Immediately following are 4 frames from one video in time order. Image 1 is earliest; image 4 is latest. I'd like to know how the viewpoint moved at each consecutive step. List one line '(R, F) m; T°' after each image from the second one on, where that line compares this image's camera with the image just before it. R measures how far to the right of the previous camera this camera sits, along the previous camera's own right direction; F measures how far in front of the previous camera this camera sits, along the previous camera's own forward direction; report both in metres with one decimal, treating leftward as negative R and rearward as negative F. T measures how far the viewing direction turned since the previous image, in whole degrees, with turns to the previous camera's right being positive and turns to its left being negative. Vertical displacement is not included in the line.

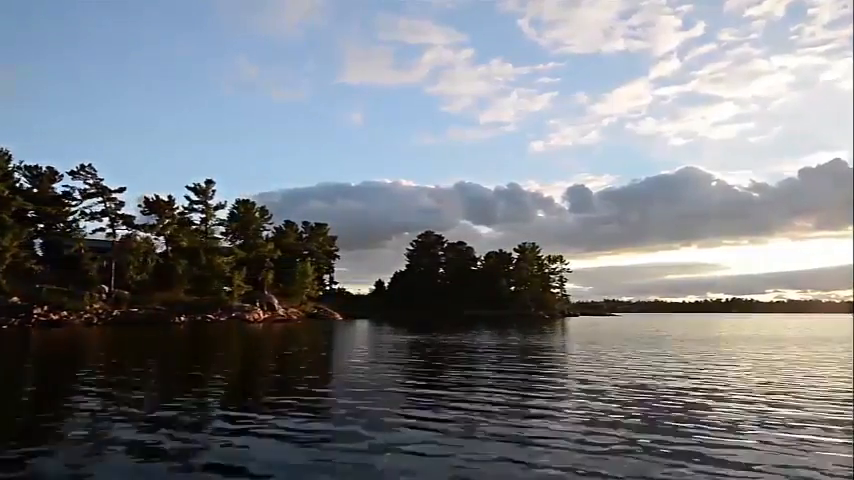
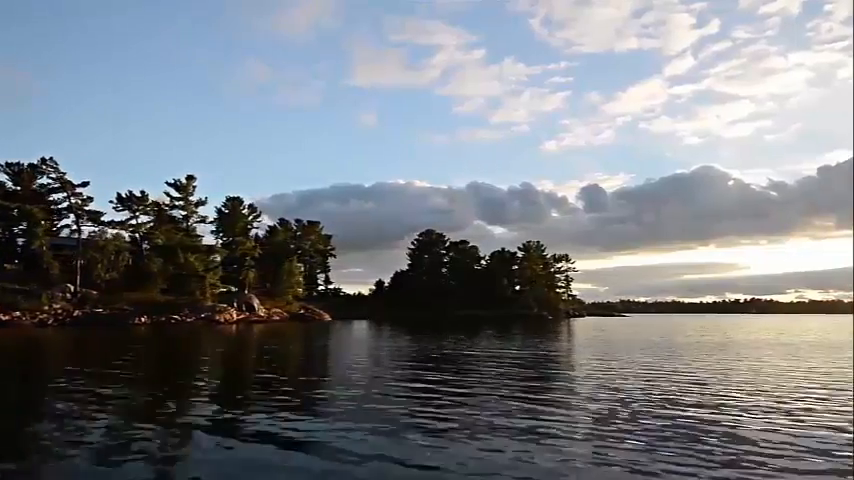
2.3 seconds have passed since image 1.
(+1.9, +2.5) m; -1°
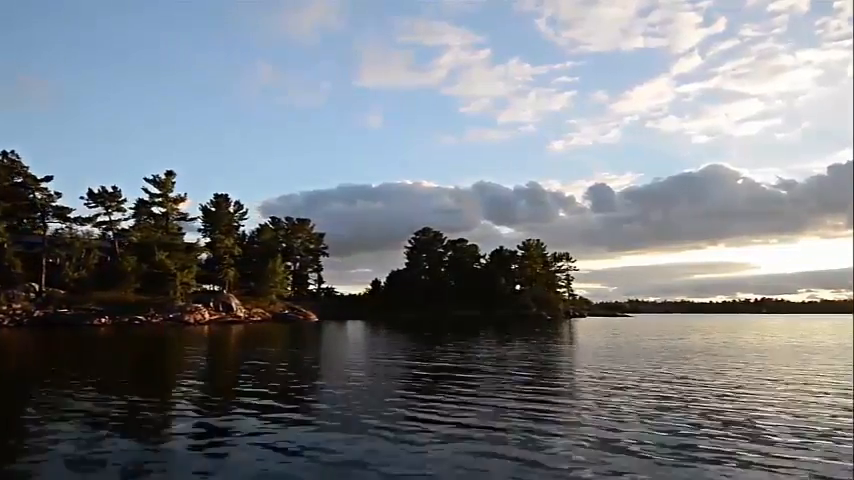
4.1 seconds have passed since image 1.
(+1.6, +1.9) m; -1°
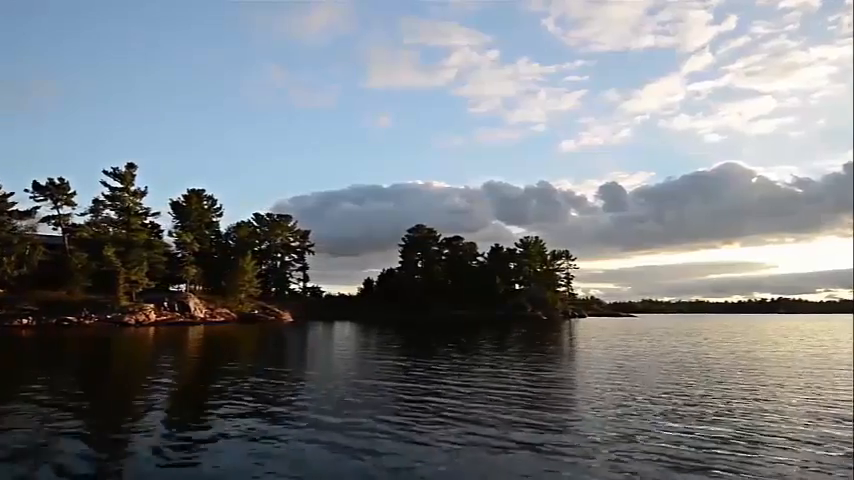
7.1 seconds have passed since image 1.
(+2.6, +3.3) m; -1°
